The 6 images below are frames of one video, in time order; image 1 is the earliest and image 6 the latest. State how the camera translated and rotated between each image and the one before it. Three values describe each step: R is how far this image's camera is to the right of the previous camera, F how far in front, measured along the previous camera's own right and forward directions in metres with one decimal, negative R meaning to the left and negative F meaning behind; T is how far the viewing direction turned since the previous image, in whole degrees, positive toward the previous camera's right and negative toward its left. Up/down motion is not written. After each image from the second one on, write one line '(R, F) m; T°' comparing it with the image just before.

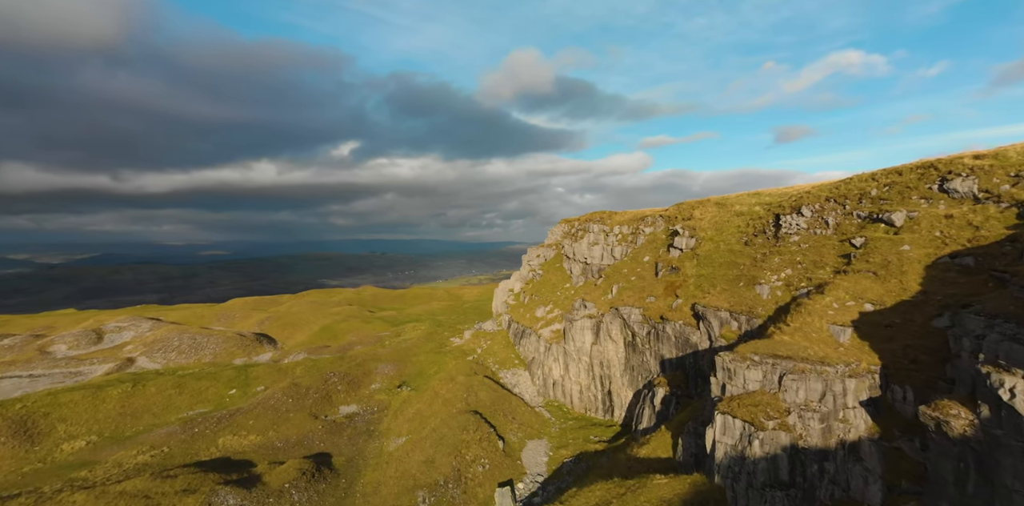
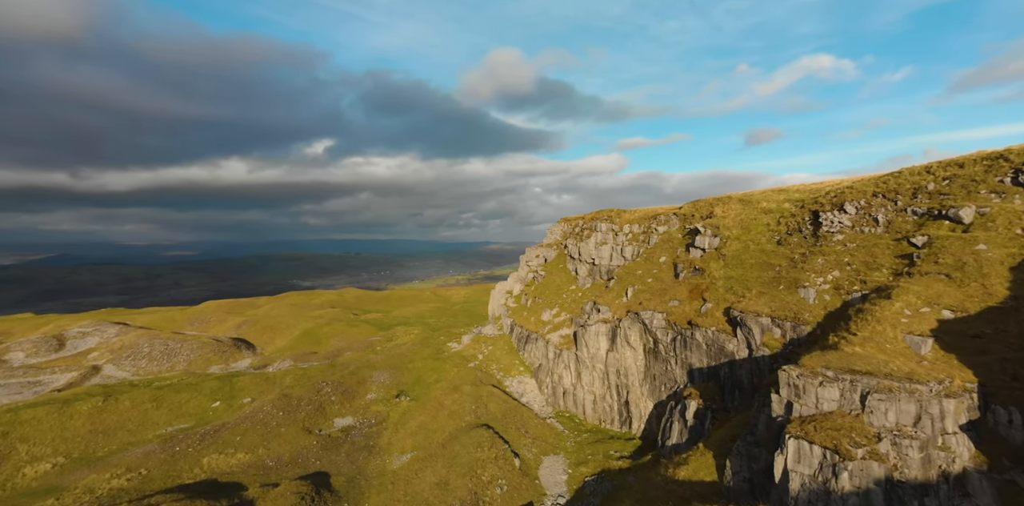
(-5.2, +4.9) m; +3°
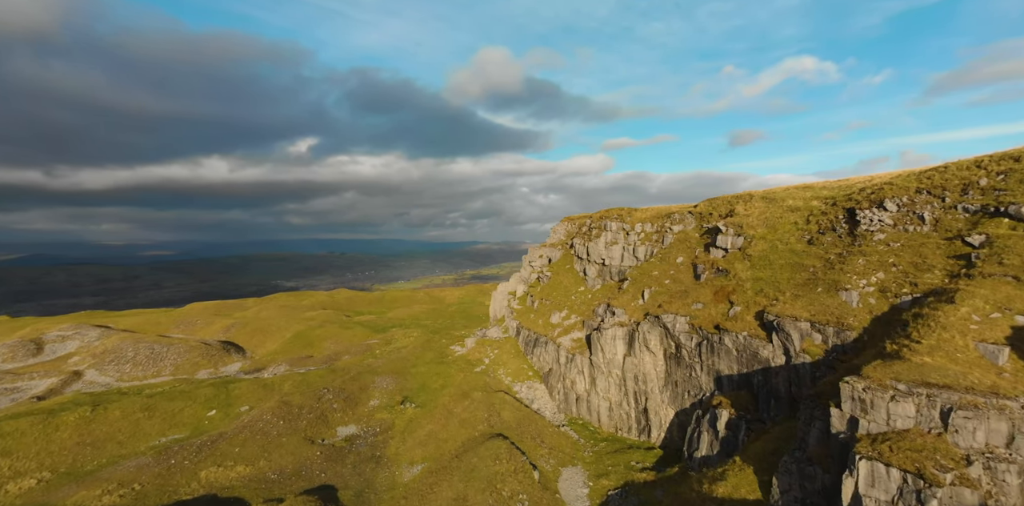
(-4.1, +2.8) m; +2°
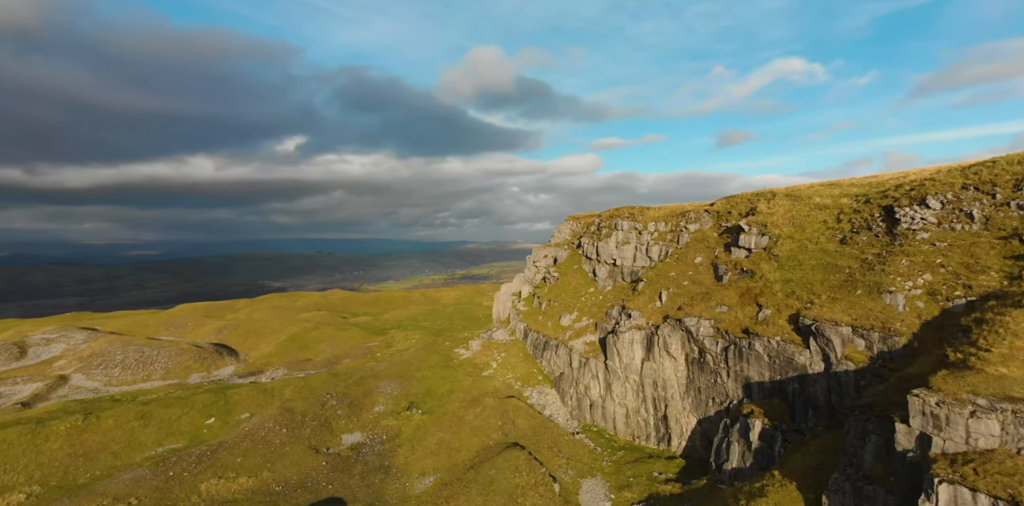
(-3.5, +2.5) m; +1°
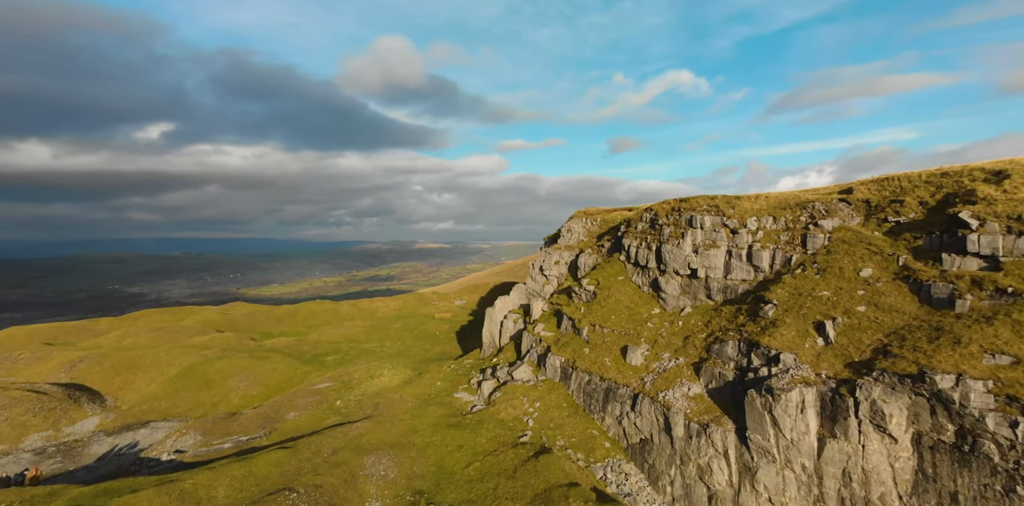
(-19.3, +29.3) m; +11°
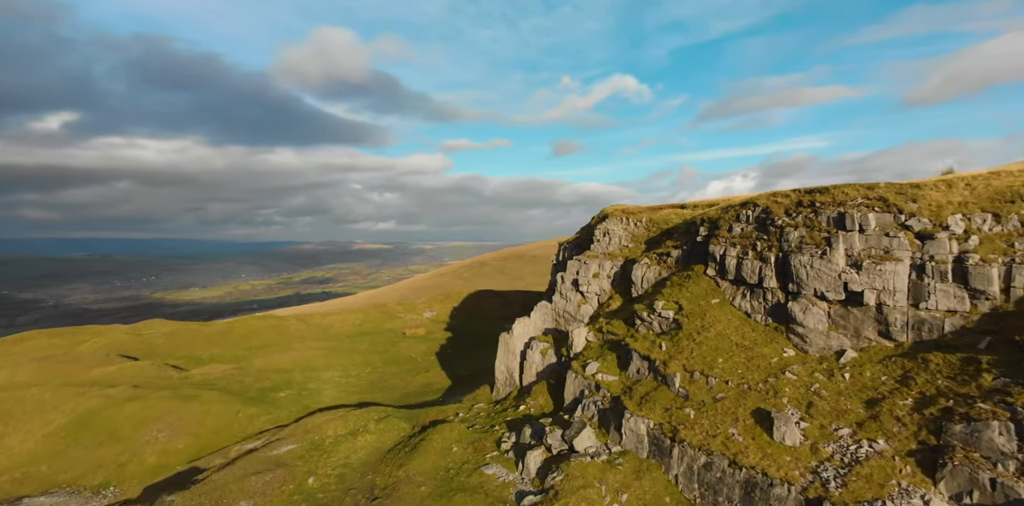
(-12.9, +24.8) m; +7°
